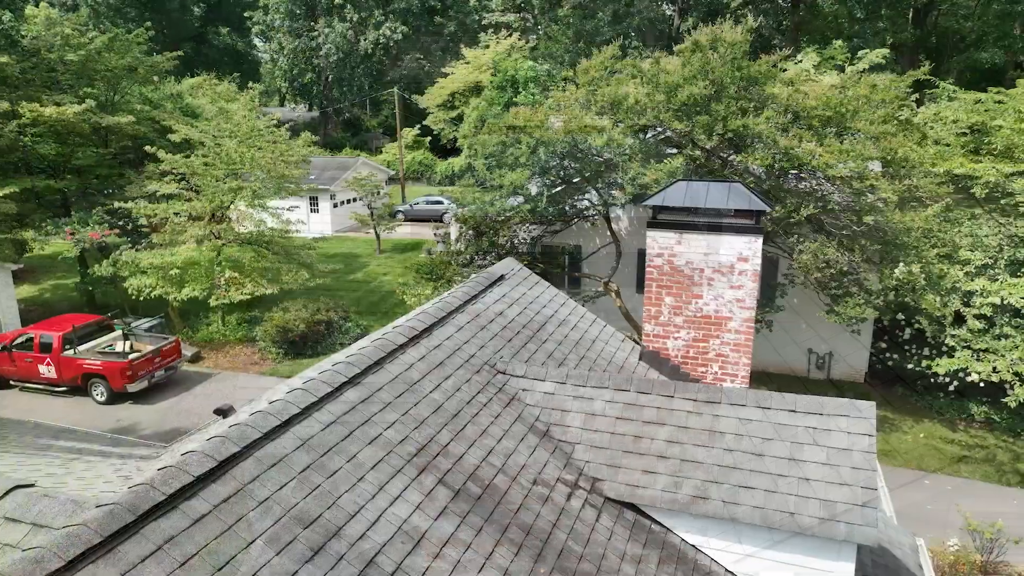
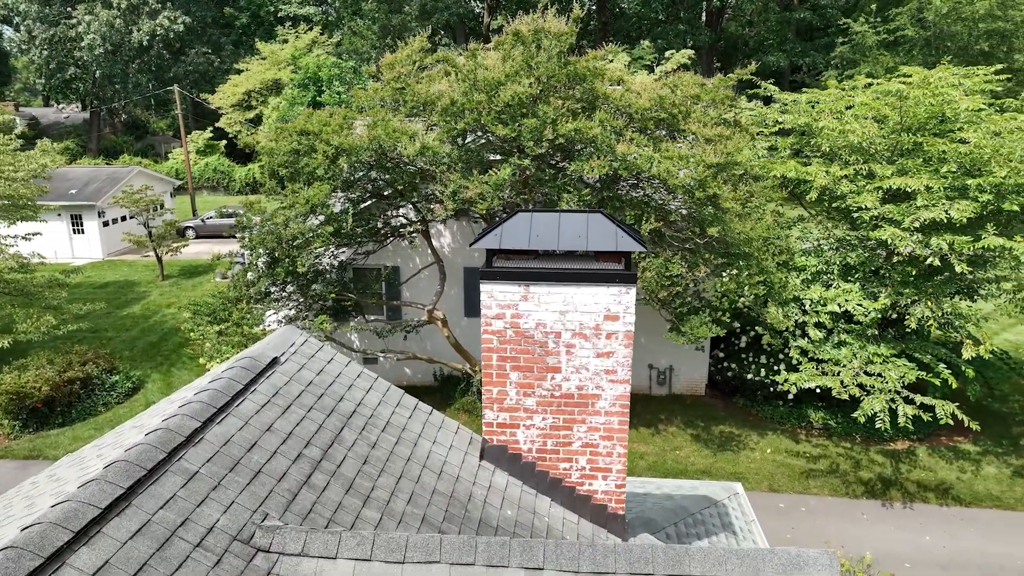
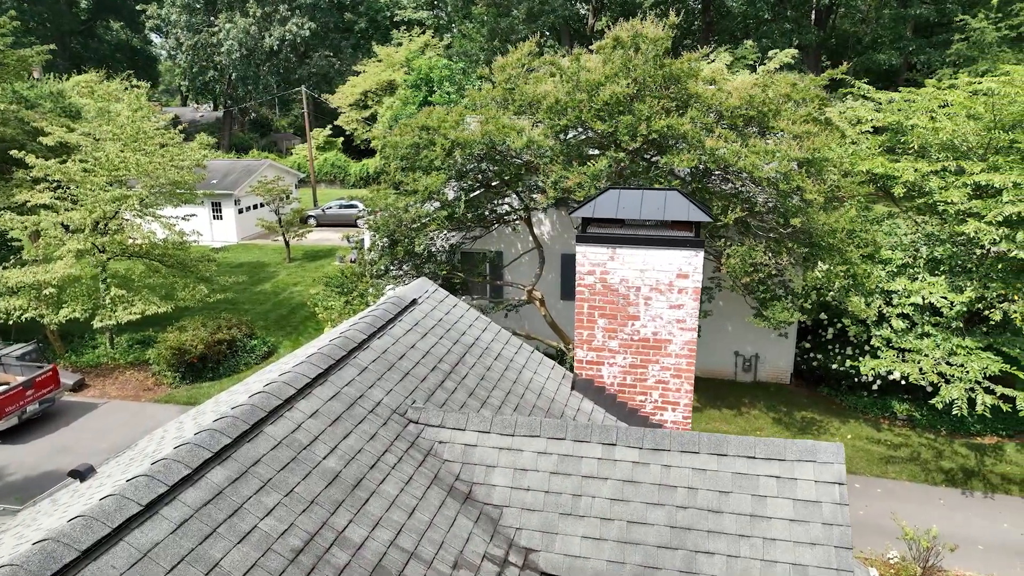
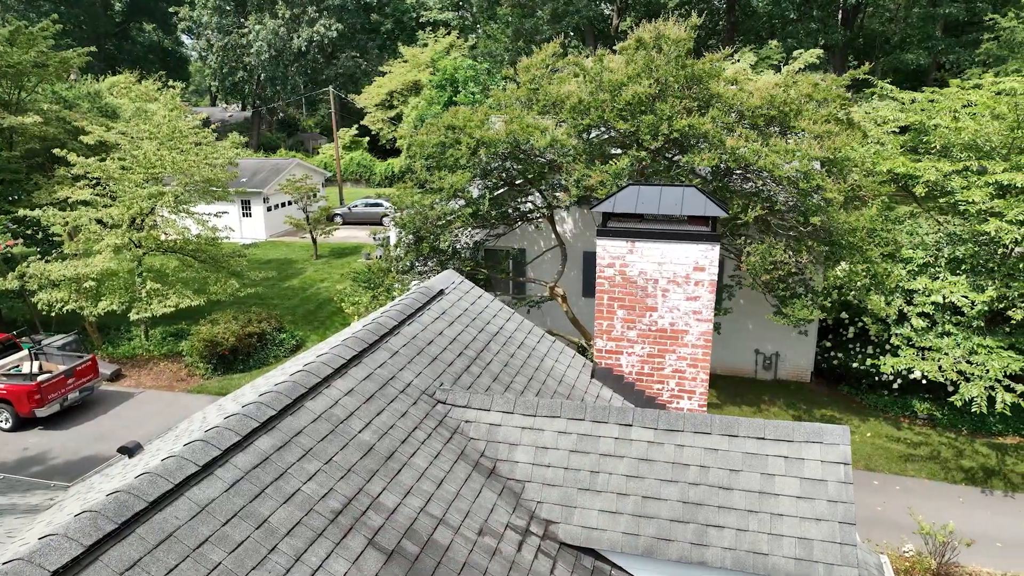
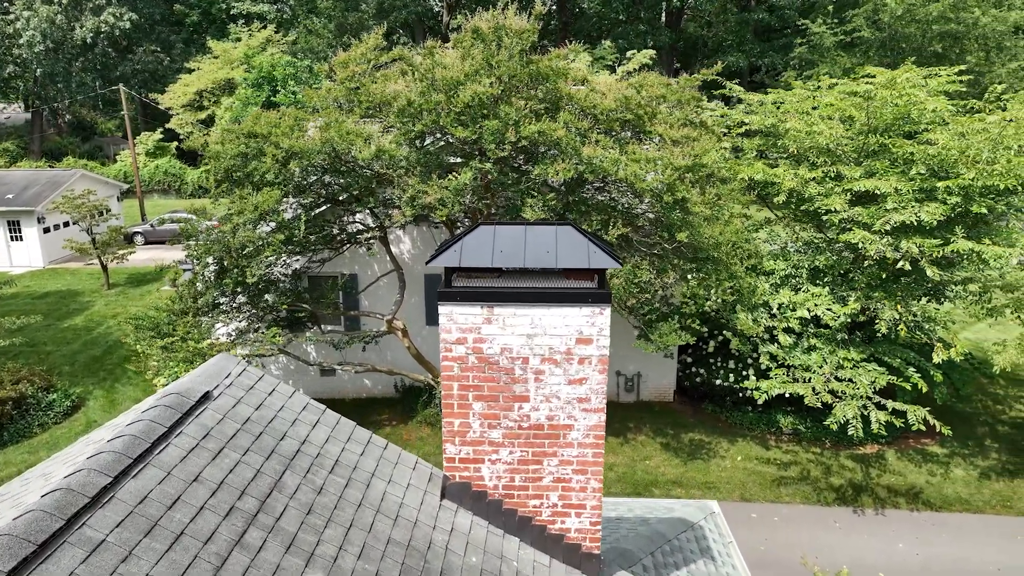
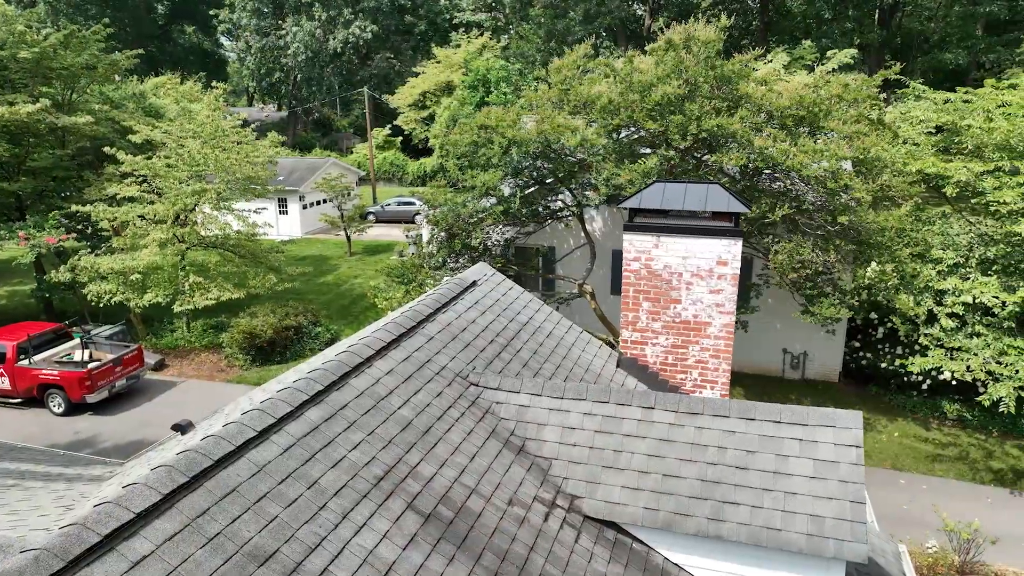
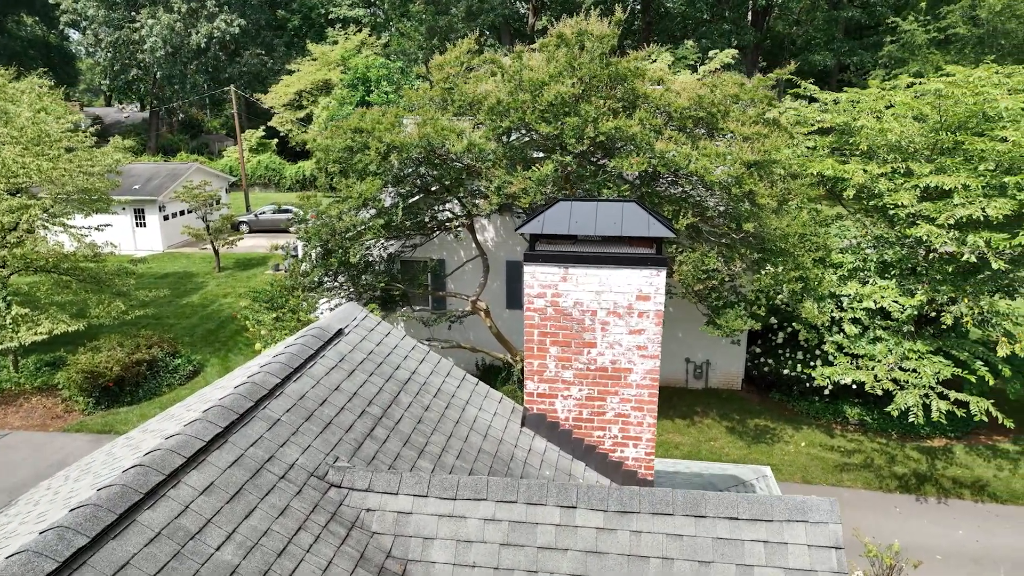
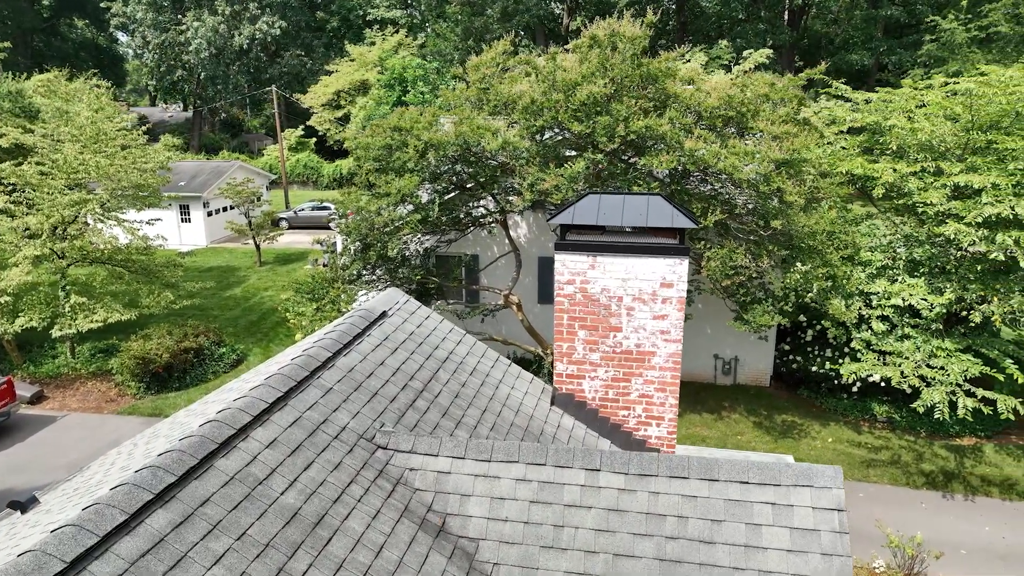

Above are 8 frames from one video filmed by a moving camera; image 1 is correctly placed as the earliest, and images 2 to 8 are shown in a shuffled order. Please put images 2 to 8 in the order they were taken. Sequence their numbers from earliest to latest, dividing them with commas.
6, 4, 3, 8, 7, 2, 5
